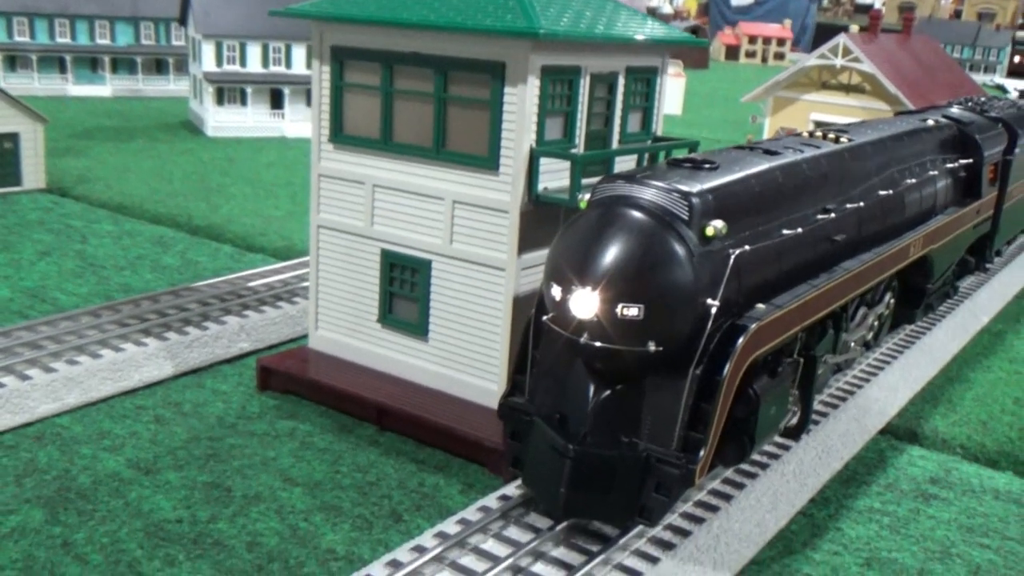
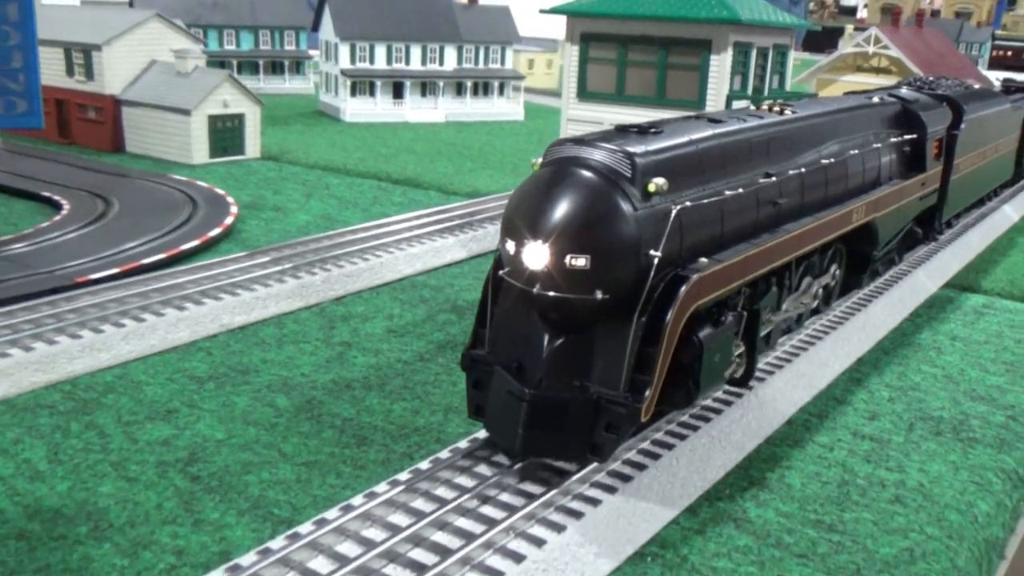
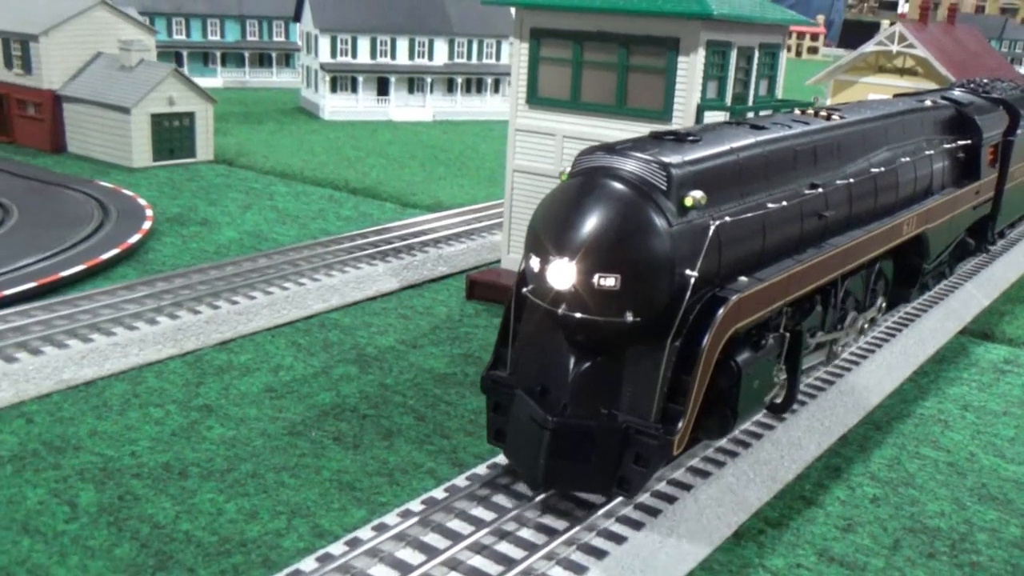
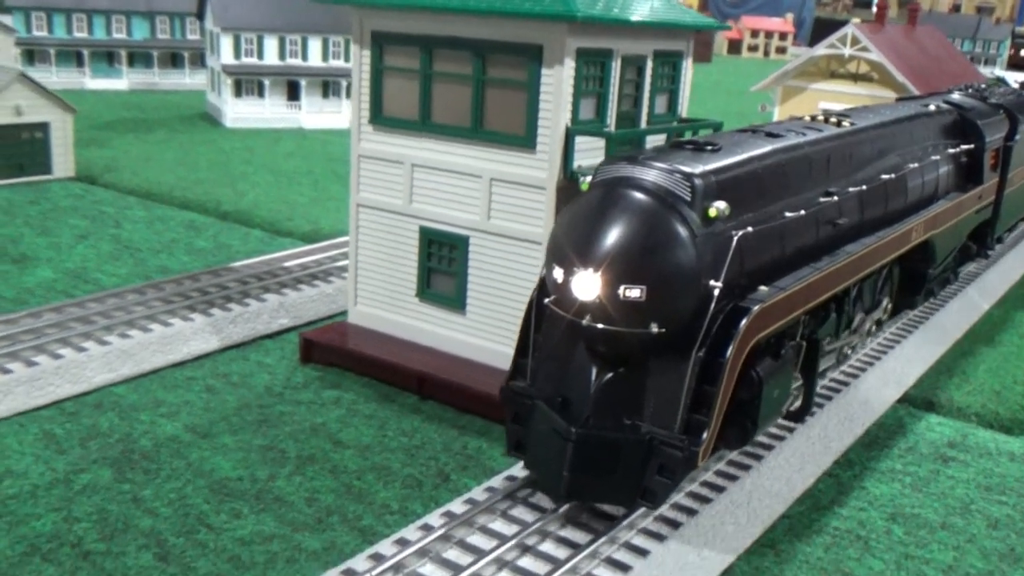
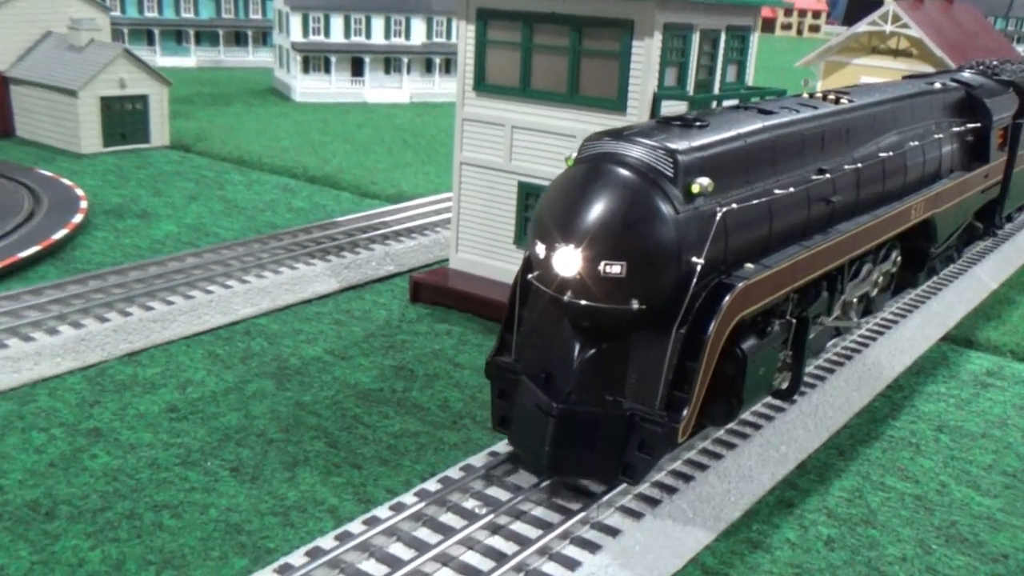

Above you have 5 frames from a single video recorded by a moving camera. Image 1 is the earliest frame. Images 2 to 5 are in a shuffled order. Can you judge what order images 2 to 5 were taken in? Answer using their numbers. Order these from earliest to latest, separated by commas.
4, 5, 3, 2
